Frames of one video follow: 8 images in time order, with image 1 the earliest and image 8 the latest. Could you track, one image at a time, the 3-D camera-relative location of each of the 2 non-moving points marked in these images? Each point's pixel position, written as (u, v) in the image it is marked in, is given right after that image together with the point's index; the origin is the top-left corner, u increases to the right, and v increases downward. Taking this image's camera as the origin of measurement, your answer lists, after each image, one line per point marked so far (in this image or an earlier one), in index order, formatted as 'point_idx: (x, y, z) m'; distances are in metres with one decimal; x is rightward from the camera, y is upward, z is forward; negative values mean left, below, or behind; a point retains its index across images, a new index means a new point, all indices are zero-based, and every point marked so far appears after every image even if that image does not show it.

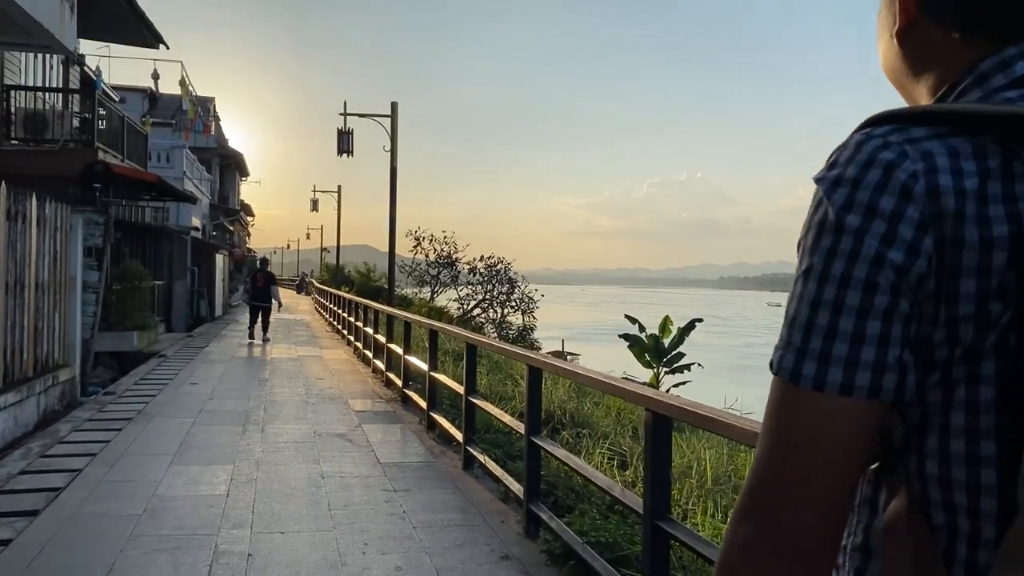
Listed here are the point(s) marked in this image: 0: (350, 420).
0: (-1.6, -1.3, +8.9) m
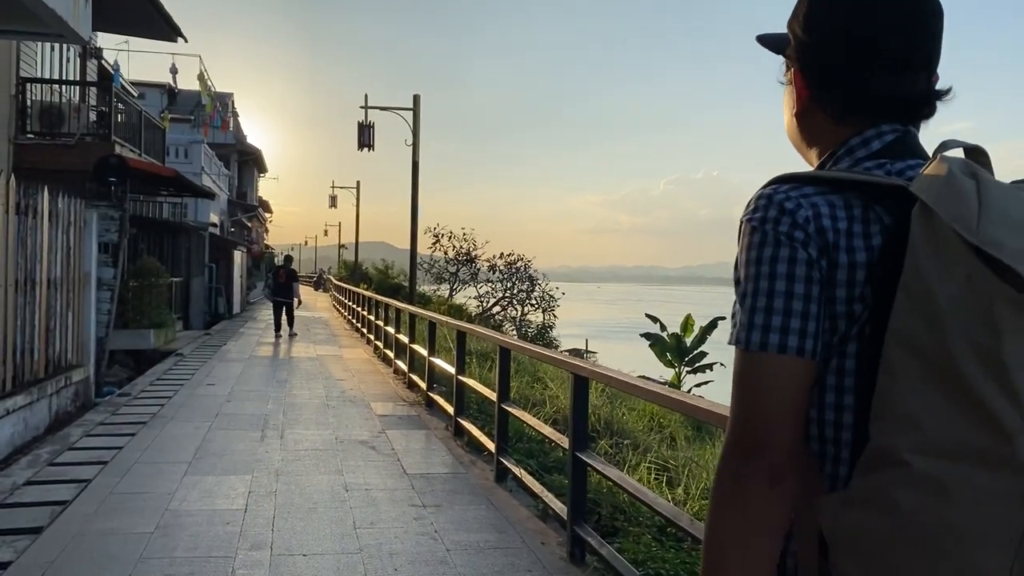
0: (-1.3, -1.3, +8.5) m
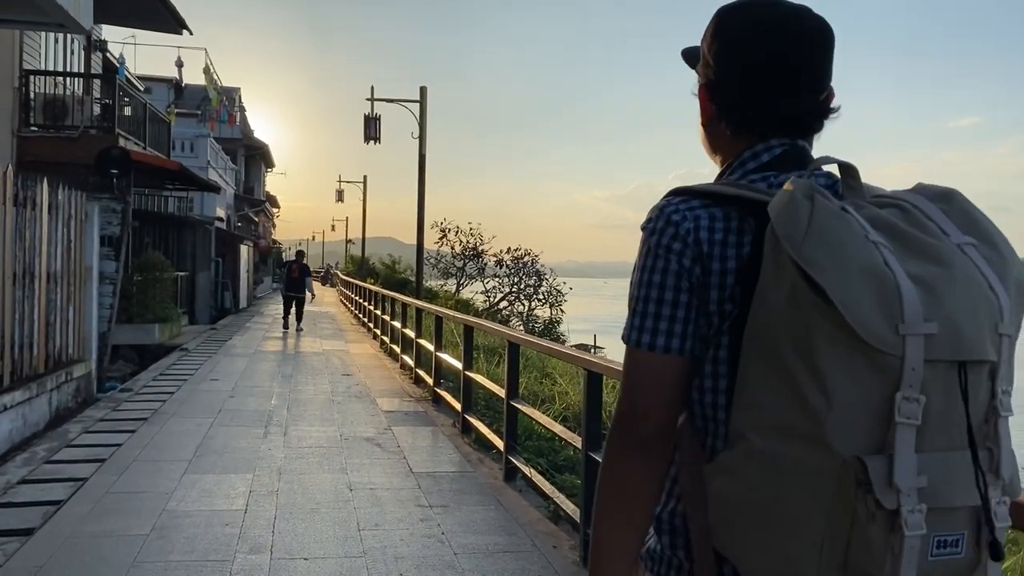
0: (-1.3, -1.3, +8.3) m
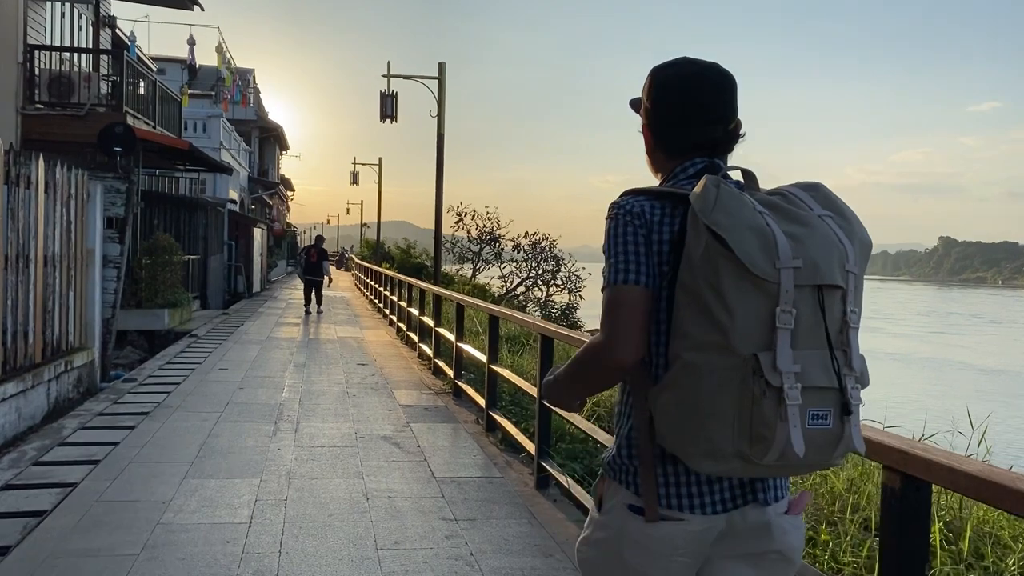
0: (-1.0, -1.1, +7.8) m
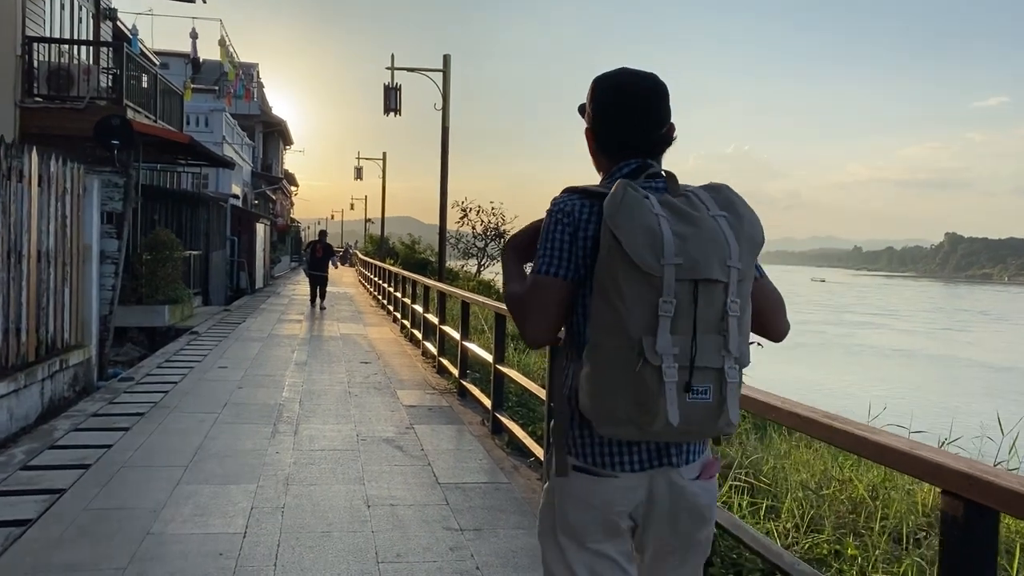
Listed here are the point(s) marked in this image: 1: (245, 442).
0: (-1.0, -1.1, +7.5) m
1: (-2.0, -1.1, +6.4) m
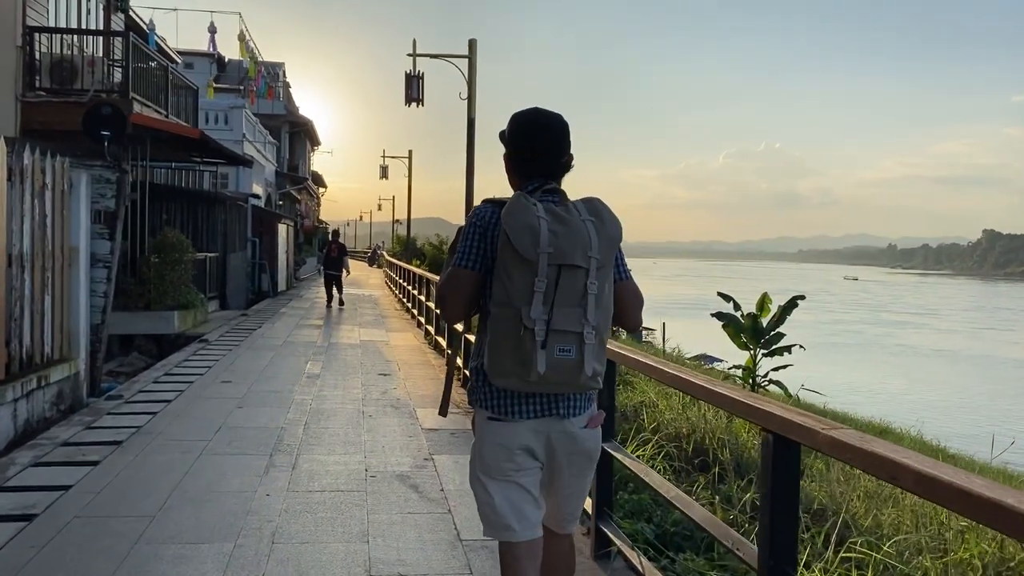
0: (-0.7, -1.2, +6.5) m
1: (-1.7, -1.2, +5.4) m
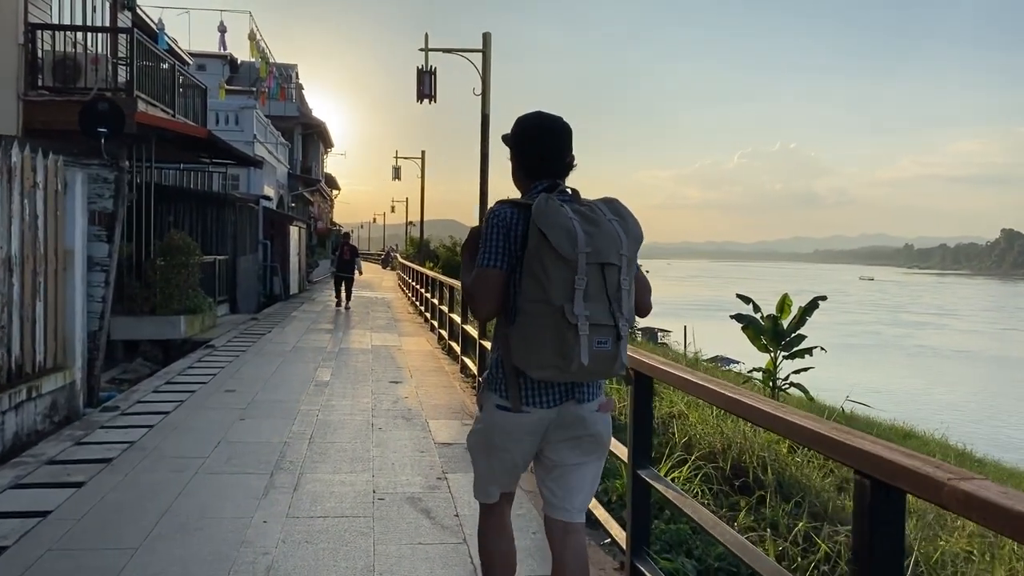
0: (-0.5, -1.2, +6.0) m
1: (-1.6, -1.2, +4.9) m
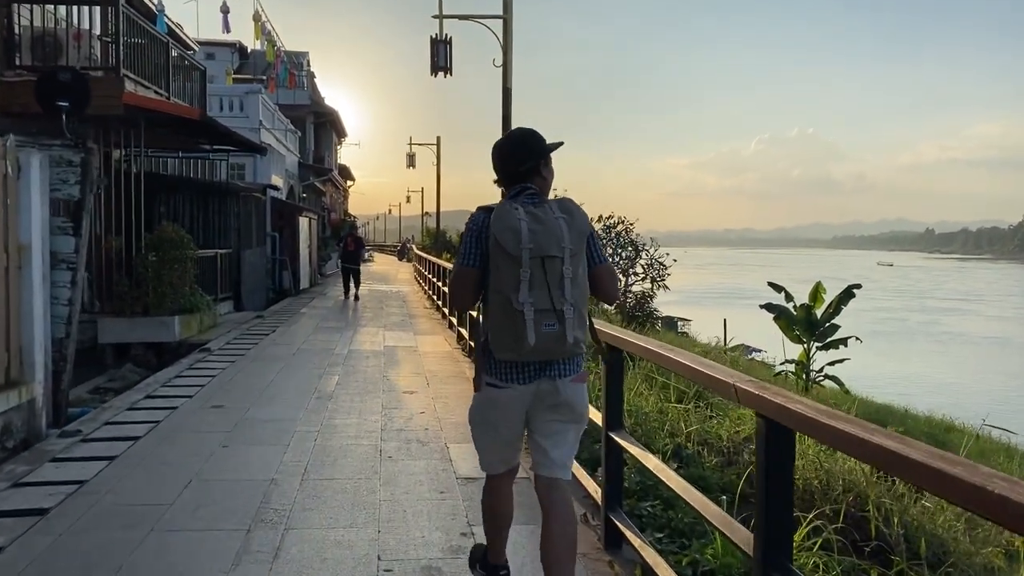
0: (-0.3, -1.2, +4.8) m
1: (-1.4, -1.2, +3.7) m
